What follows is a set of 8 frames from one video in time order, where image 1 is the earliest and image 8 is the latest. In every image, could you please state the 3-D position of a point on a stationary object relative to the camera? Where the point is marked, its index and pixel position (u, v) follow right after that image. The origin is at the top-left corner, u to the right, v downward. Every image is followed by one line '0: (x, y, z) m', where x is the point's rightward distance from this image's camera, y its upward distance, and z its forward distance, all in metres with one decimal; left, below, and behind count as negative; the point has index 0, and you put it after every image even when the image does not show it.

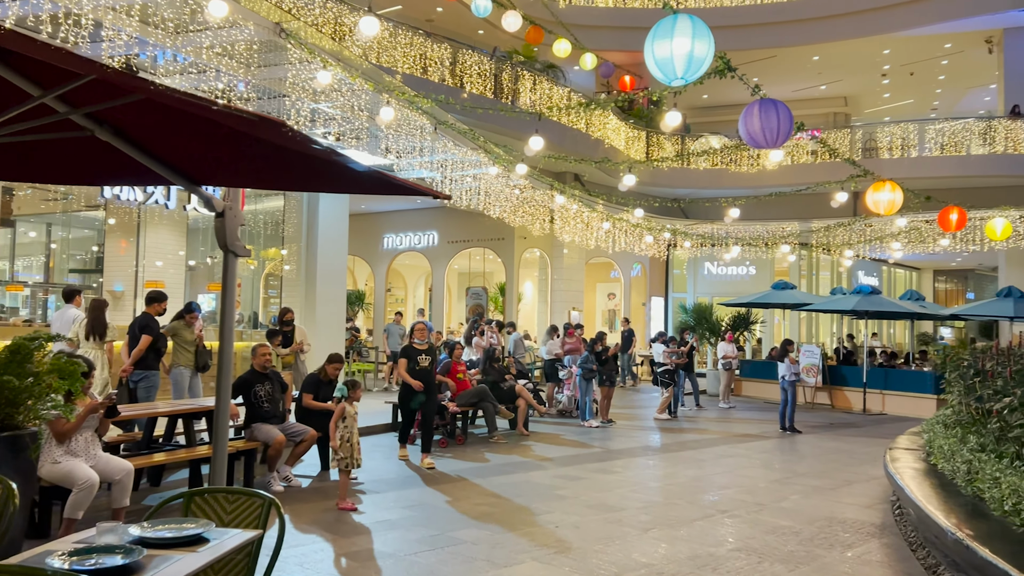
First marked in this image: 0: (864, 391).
0: (+6.2, -1.8, +15.0) m
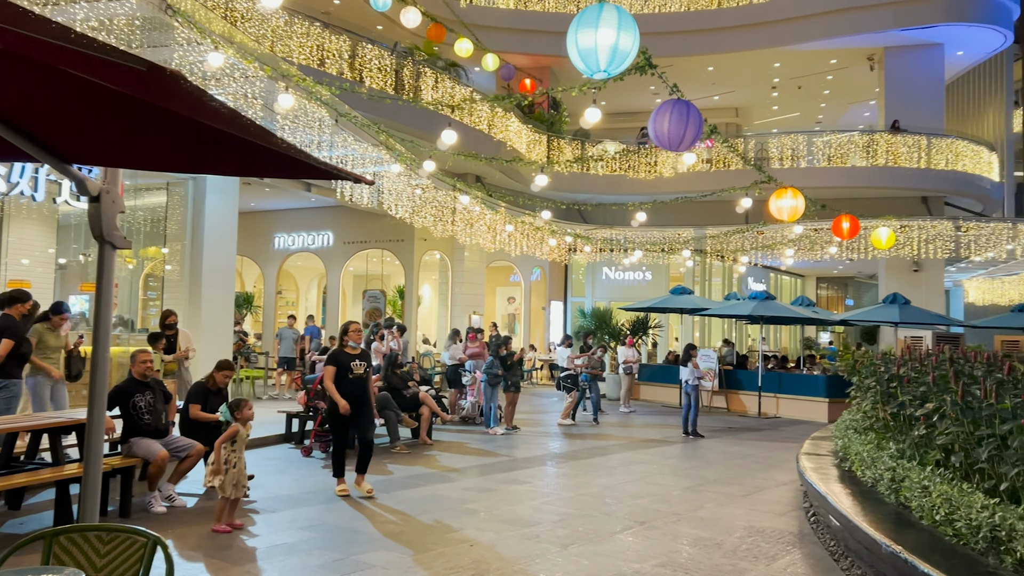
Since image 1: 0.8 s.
0: (+4.4, -1.9, +15.2) m
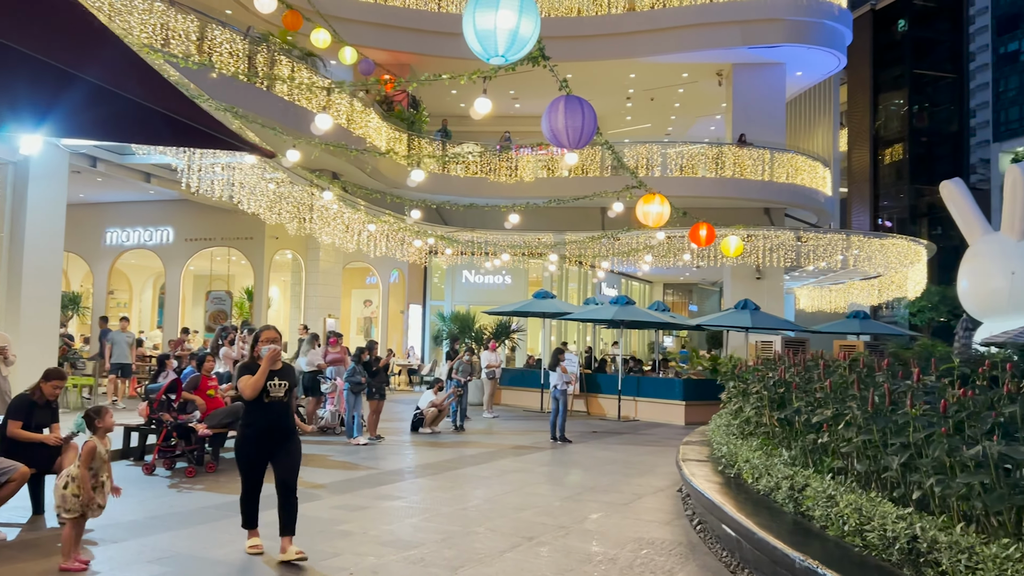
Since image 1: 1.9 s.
0: (+1.9, -2.0, +15.4) m
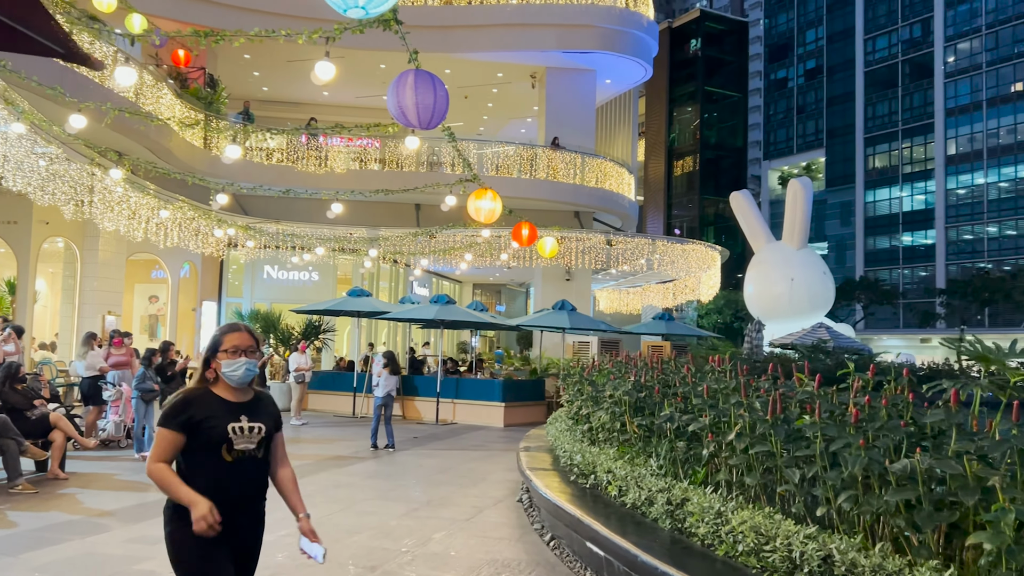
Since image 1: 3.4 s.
0: (-1.3, -2.0, +14.8) m
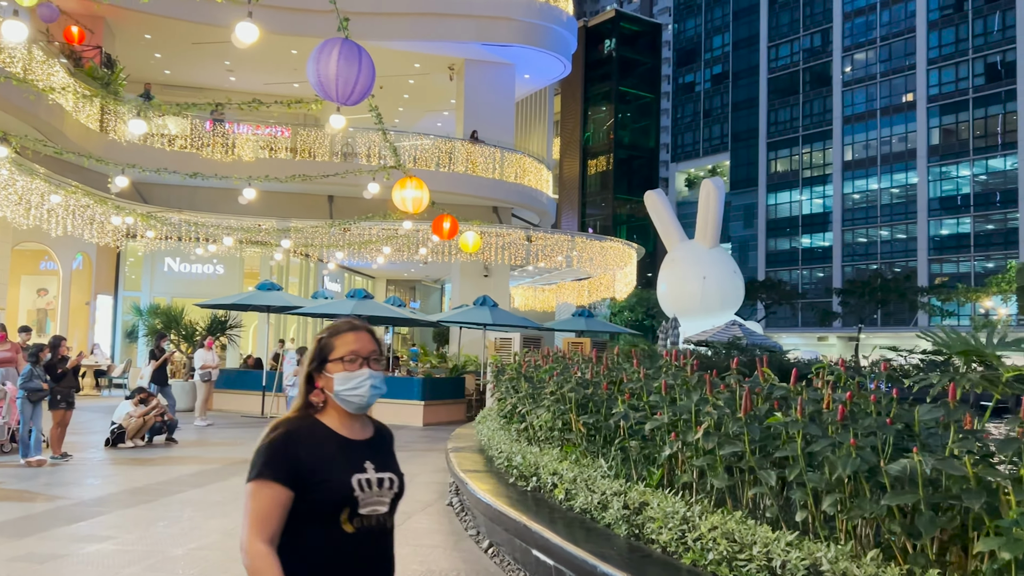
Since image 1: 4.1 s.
0: (-2.7, -1.9, +14.2) m
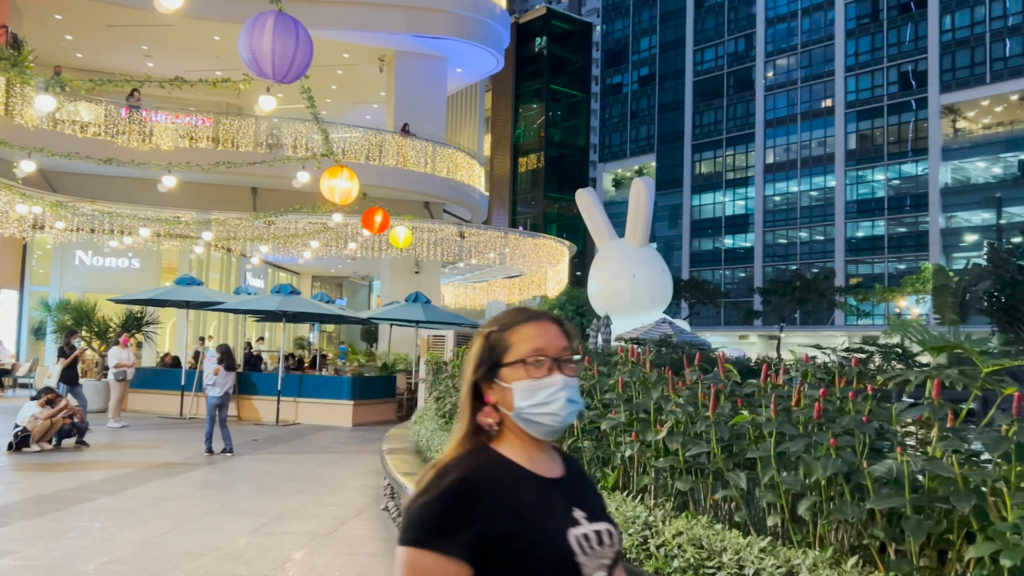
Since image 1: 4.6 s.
0: (-3.7, -1.8, +13.7) m
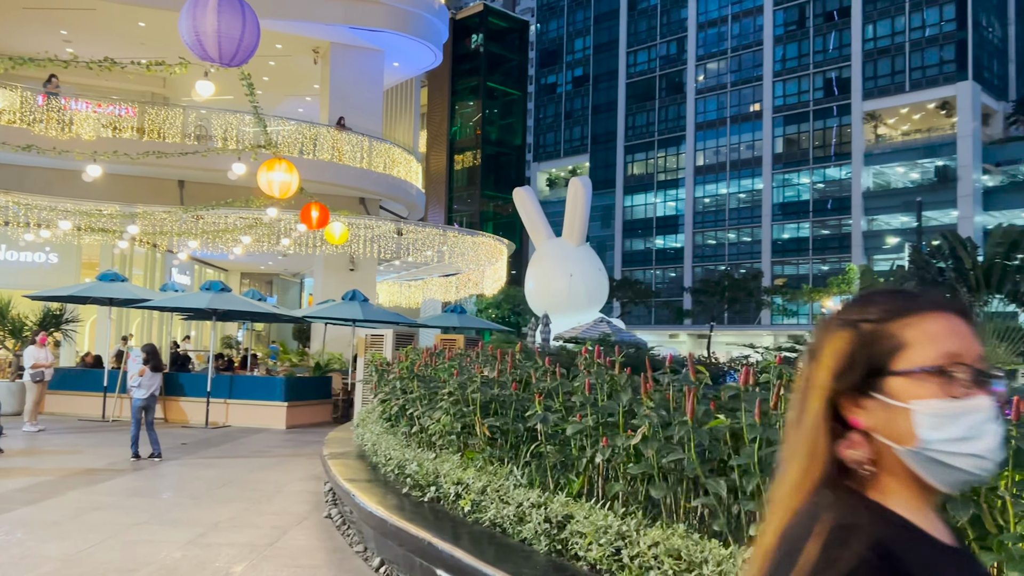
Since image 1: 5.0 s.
0: (-4.7, -1.7, +13.1) m
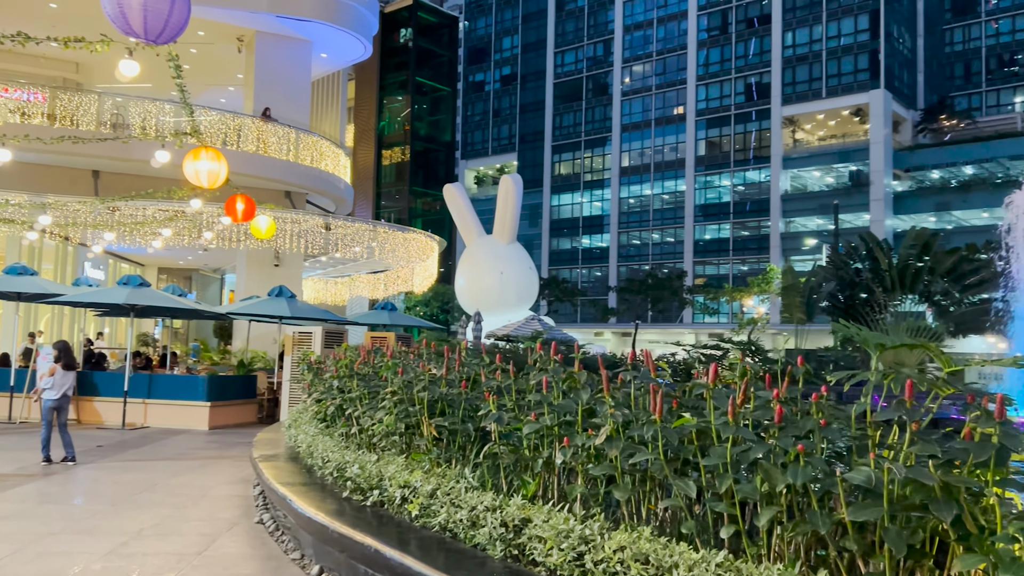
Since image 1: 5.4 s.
0: (-5.7, -1.7, +12.5) m
